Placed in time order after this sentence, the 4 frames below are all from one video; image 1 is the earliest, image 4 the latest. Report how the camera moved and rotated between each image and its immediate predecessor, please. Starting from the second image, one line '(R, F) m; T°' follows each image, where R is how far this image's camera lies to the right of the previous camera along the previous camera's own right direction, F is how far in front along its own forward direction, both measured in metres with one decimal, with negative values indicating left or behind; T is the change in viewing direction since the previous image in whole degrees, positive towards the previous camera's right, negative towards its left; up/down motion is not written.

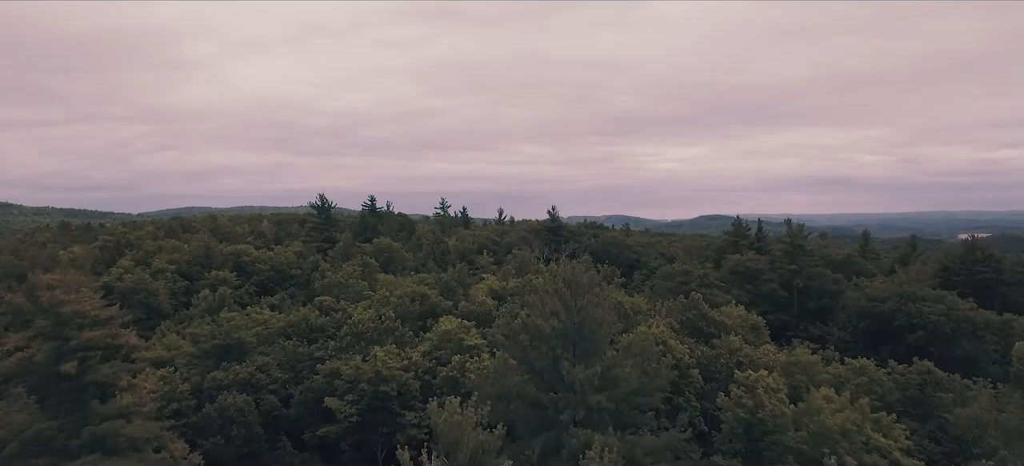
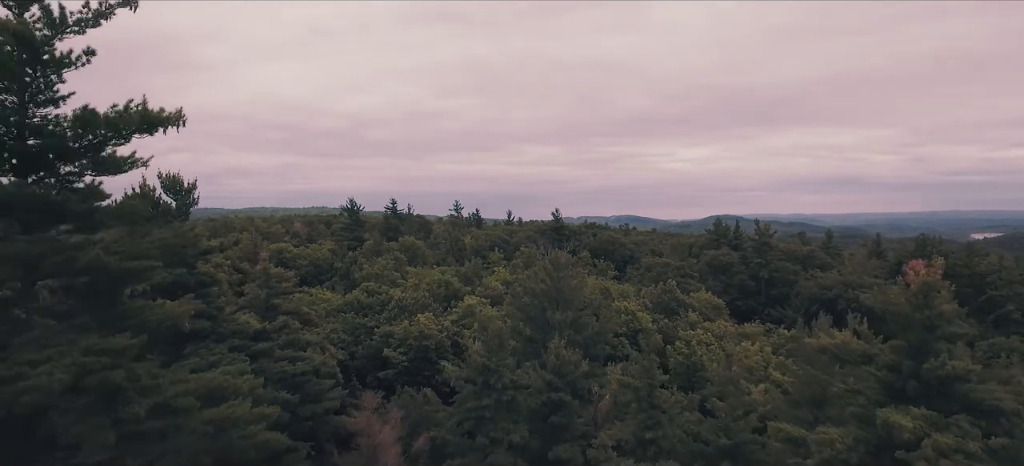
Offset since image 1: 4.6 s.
(+0.2, -11.8) m; -1°
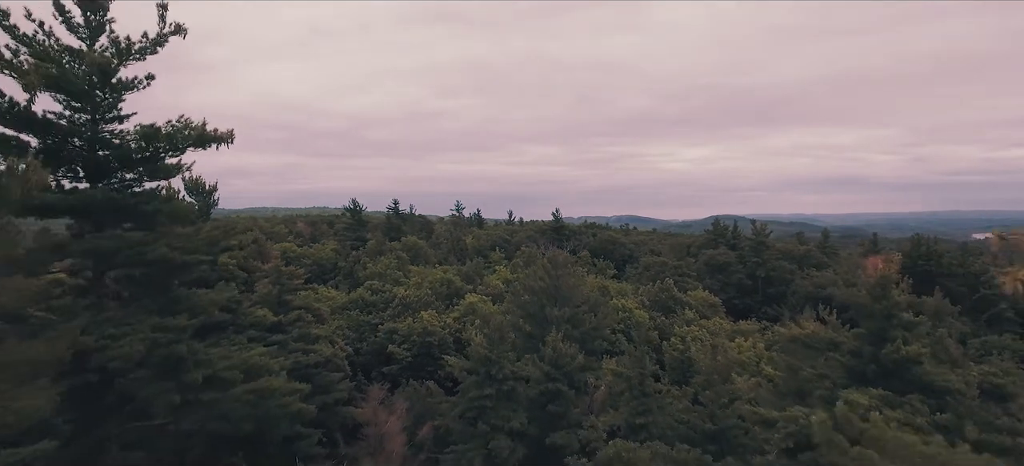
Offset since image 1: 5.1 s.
(0.0, -1.3) m; 0°
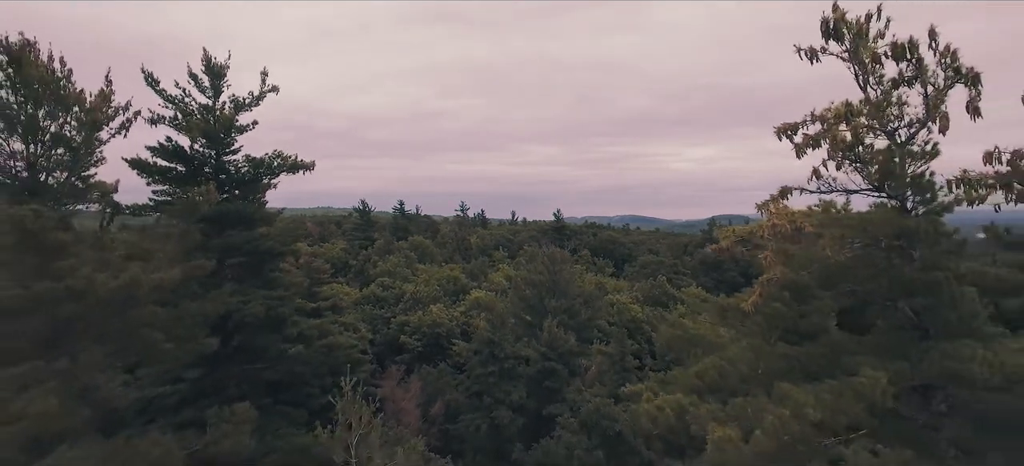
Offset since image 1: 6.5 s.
(+0.1, -3.7) m; 0°
